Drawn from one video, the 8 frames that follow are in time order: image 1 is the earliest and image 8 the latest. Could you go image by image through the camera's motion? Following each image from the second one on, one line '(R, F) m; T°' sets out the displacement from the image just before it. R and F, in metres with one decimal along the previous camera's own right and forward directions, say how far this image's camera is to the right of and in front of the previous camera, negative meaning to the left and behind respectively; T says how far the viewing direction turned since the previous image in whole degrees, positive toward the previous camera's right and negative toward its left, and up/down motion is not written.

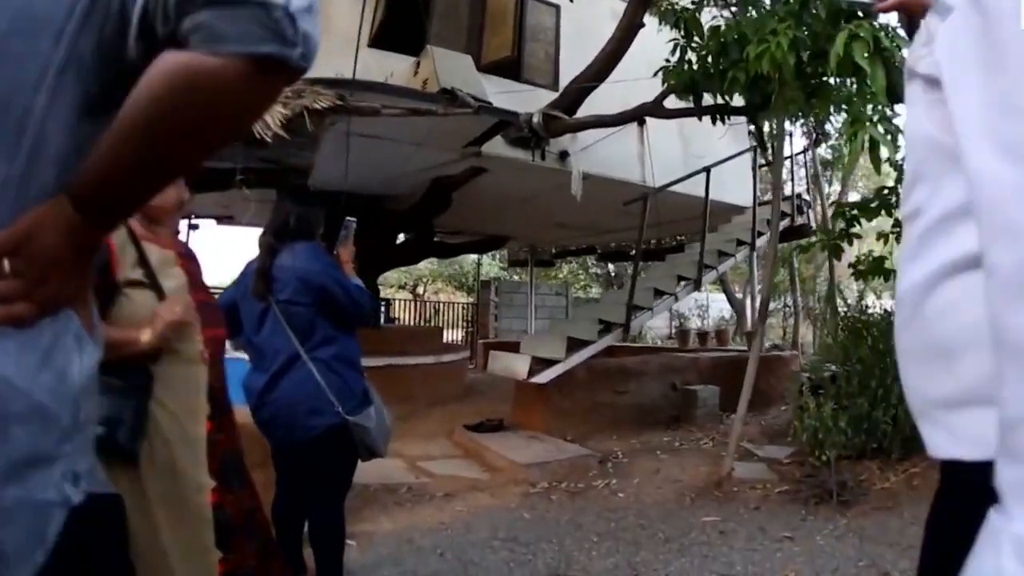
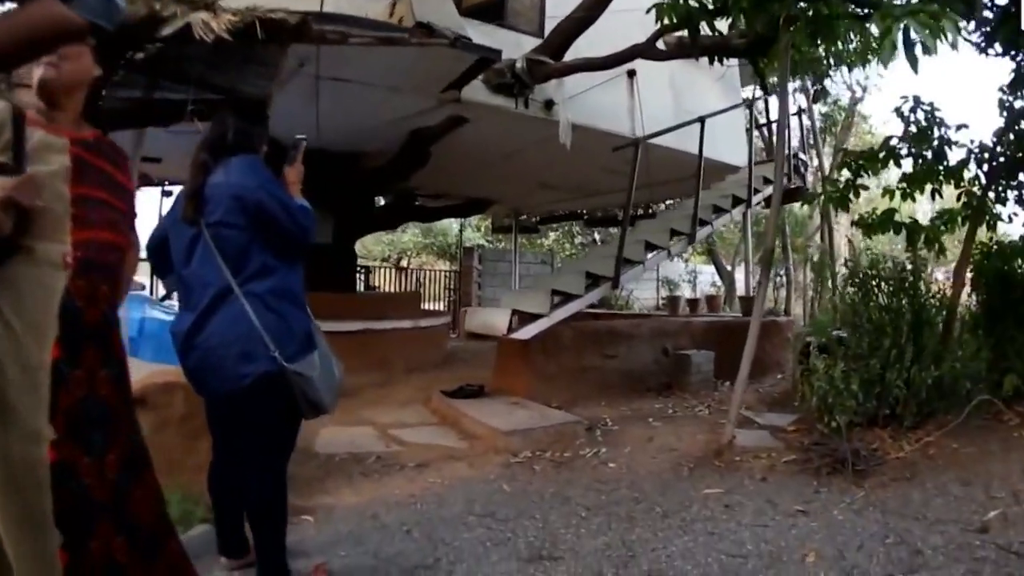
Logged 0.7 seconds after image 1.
(0.0, +0.4) m; +1°
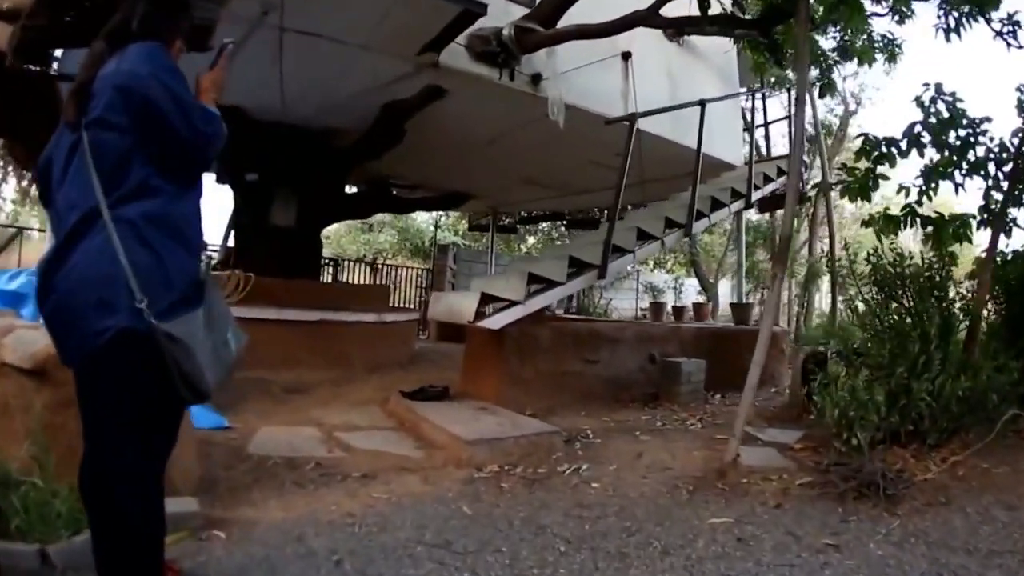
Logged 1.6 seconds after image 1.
(0.0, +0.6) m; +1°
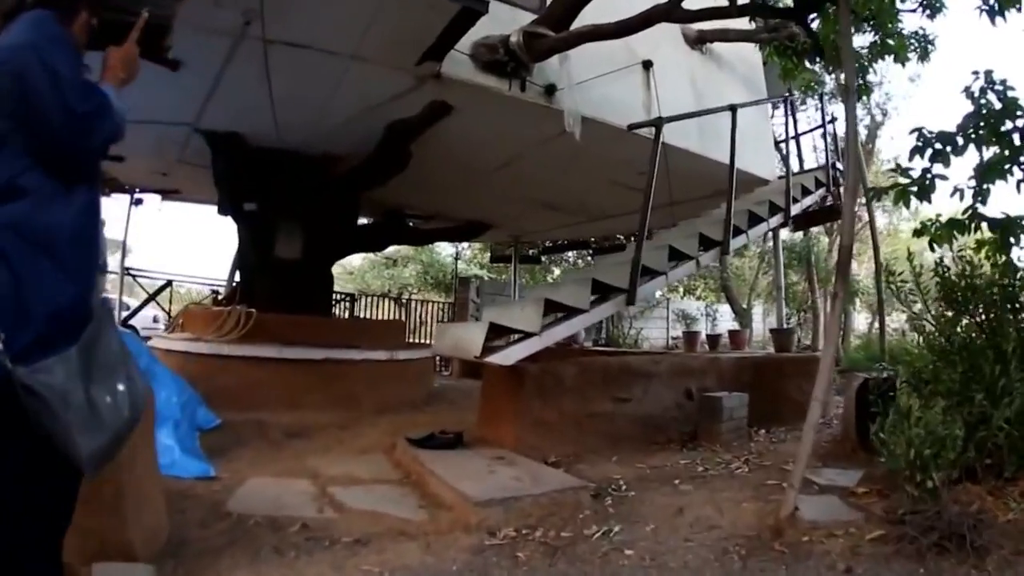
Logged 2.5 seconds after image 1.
(0.0, +0.5) m; -1°
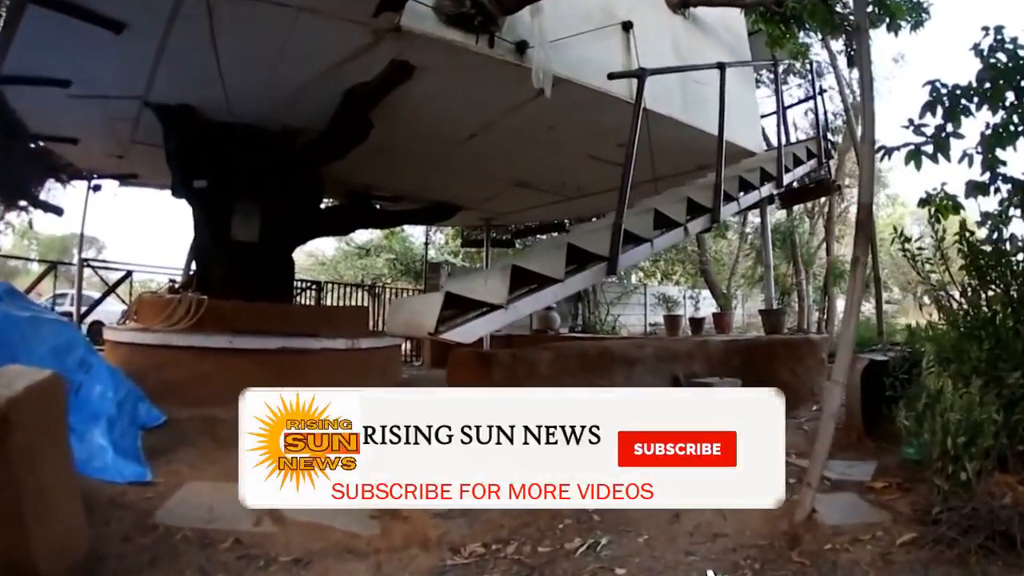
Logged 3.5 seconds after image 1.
(0.0, +0.5) m; +1°
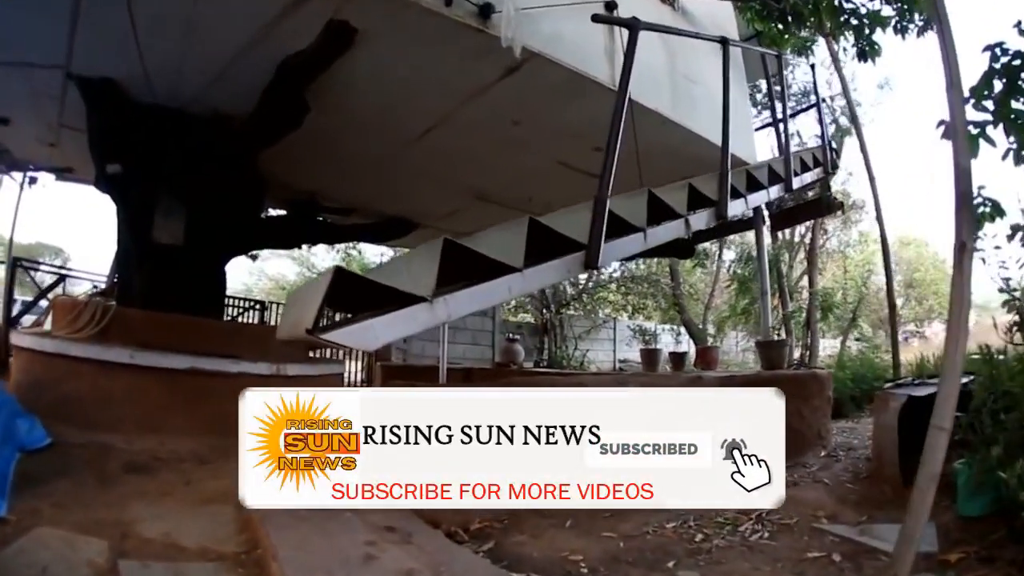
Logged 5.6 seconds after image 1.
(0.0, +0.9) m; +2°
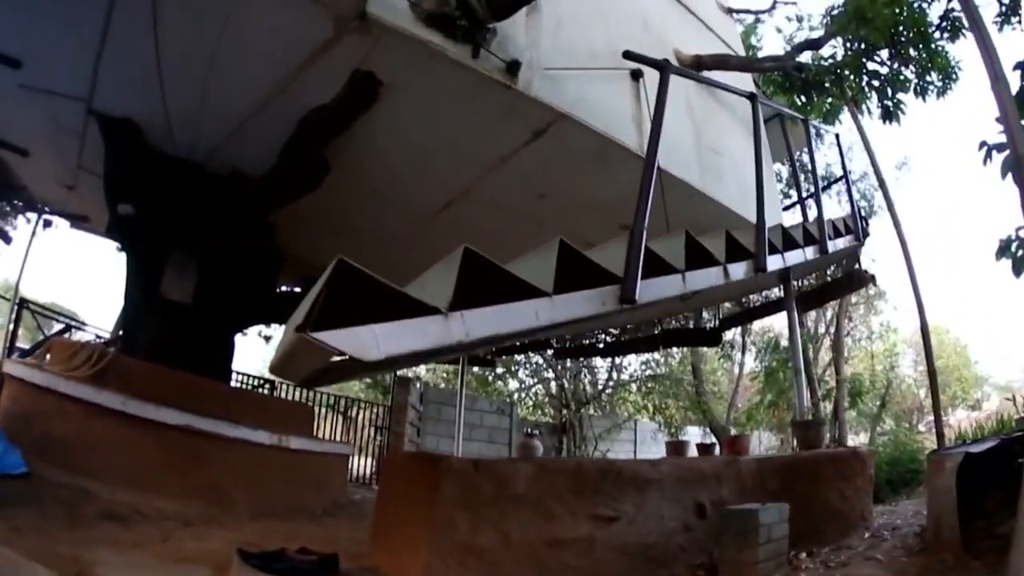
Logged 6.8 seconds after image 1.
(0.0, +0.2) m; -1°
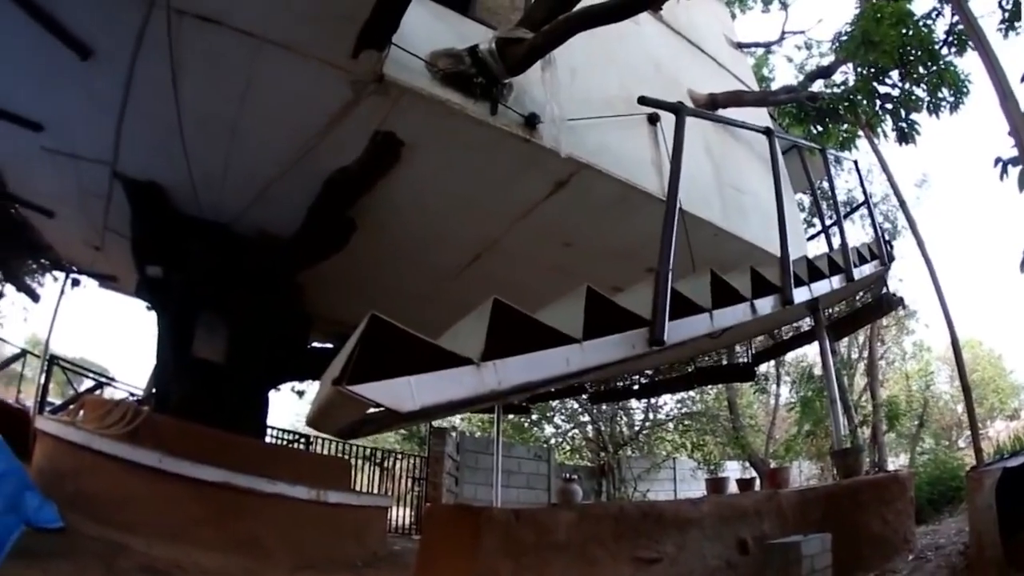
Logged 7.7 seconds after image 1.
(0.0, 0.0) m; -1°
